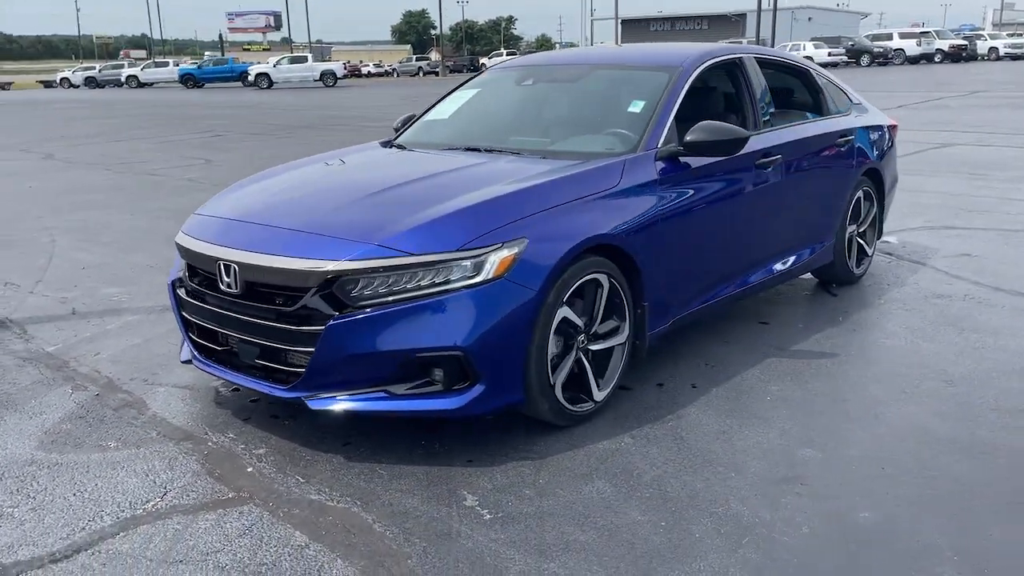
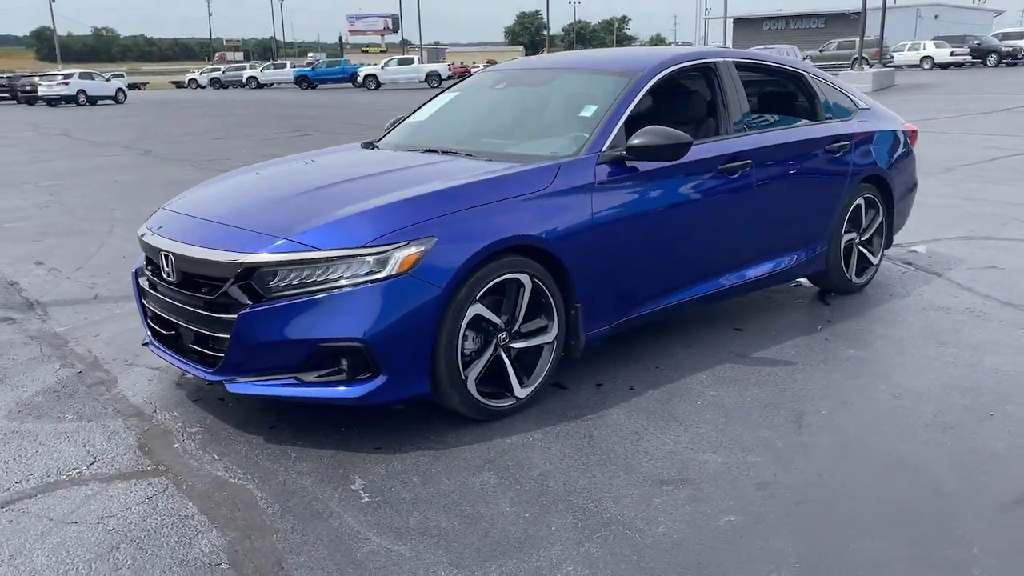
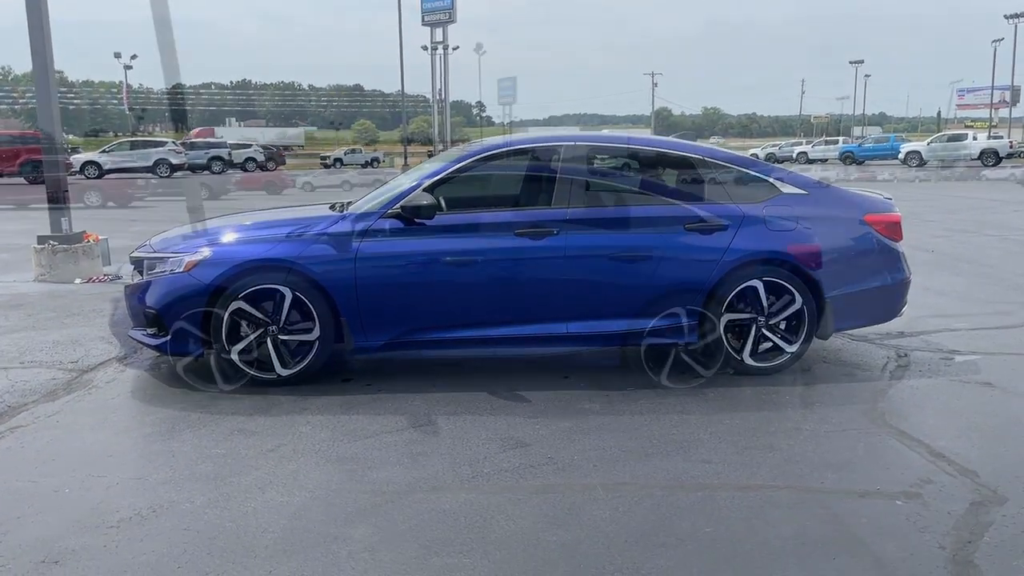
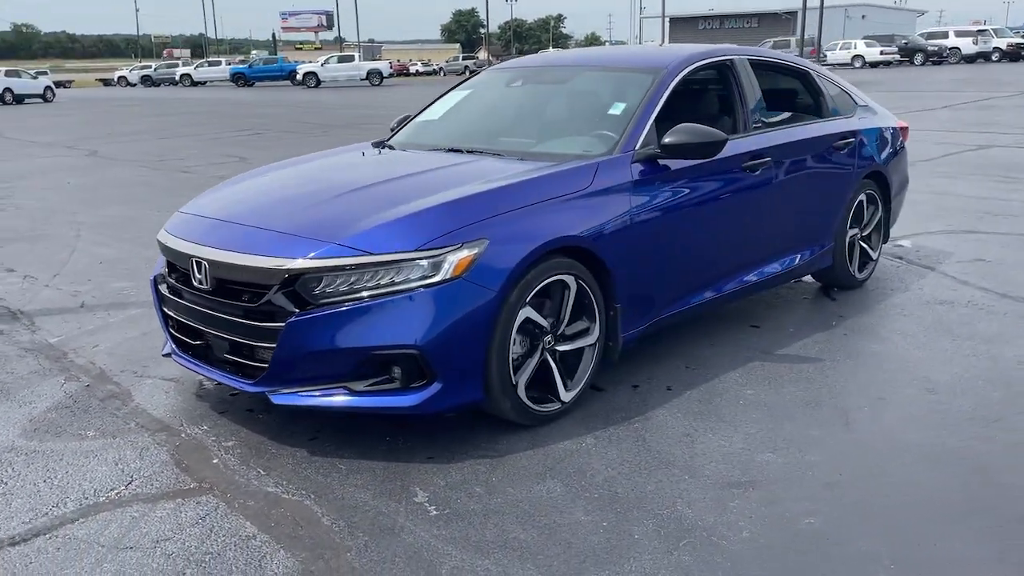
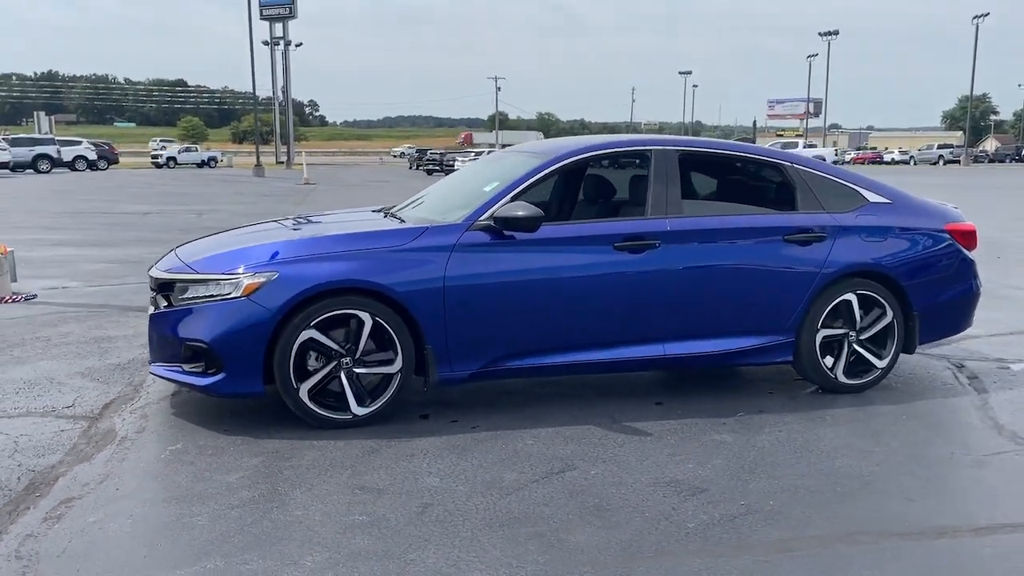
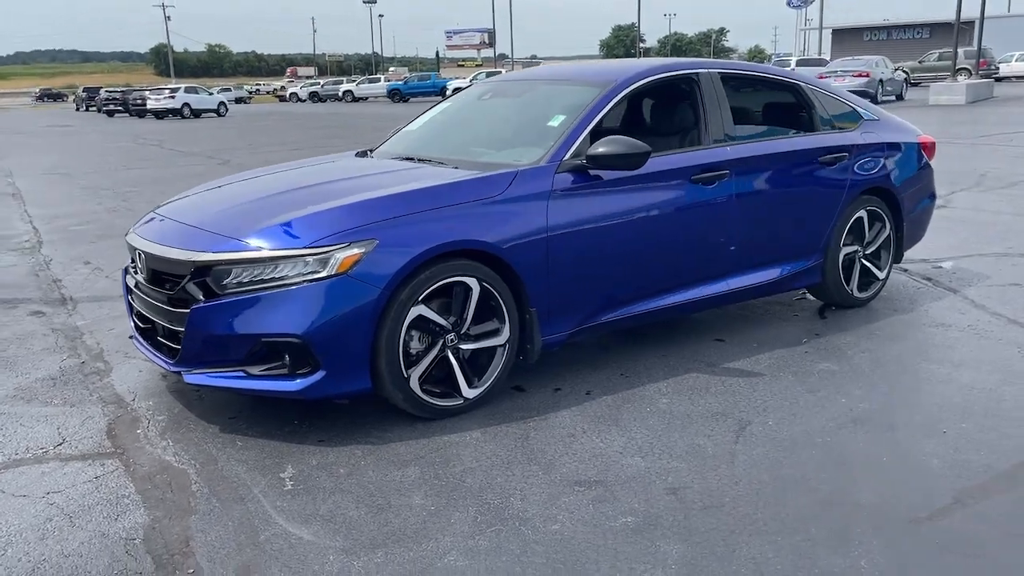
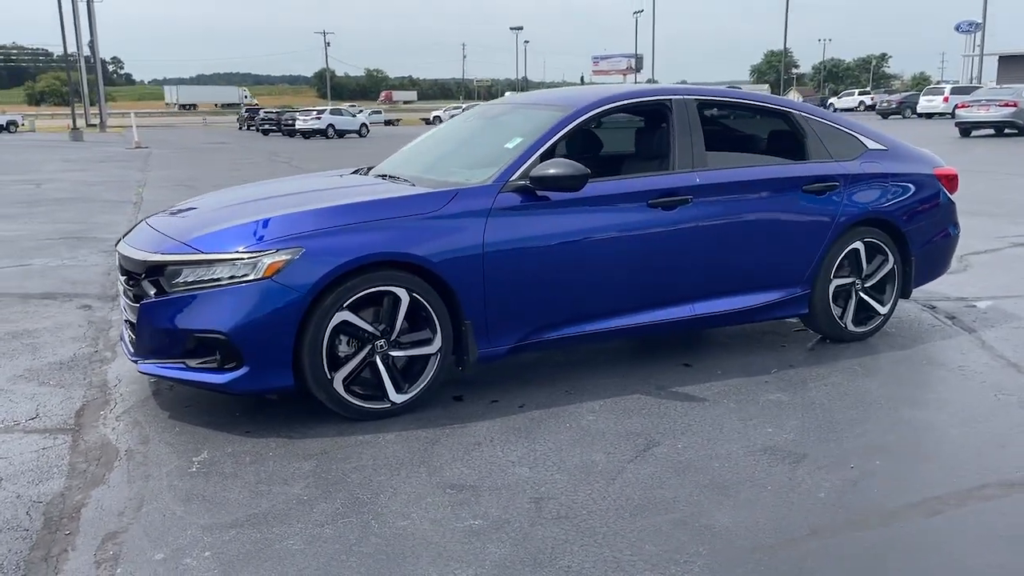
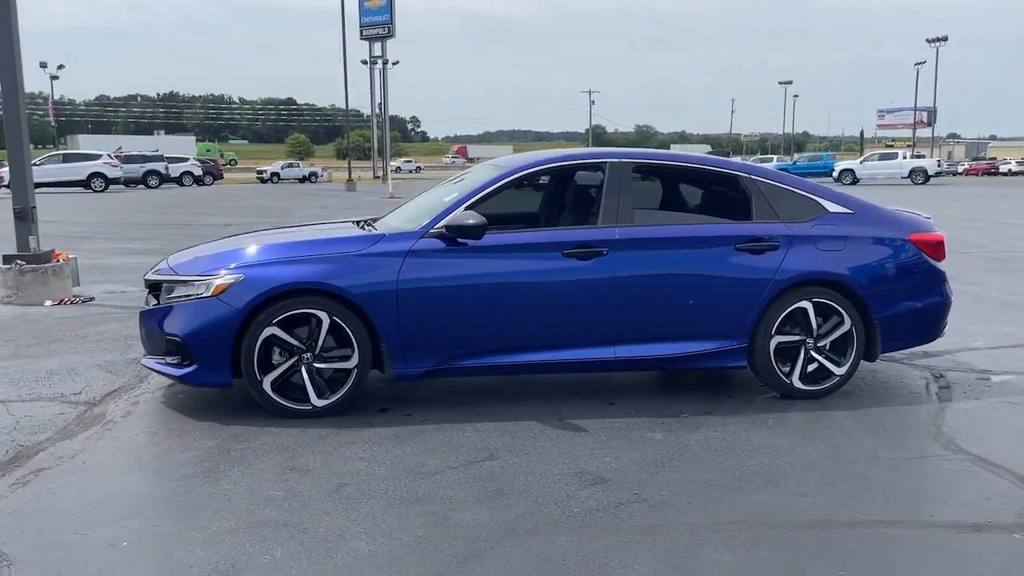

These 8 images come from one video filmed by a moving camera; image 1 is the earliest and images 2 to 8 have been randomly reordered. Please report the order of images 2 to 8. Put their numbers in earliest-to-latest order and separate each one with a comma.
4, 2, 6, 7, 5, 8, 3
